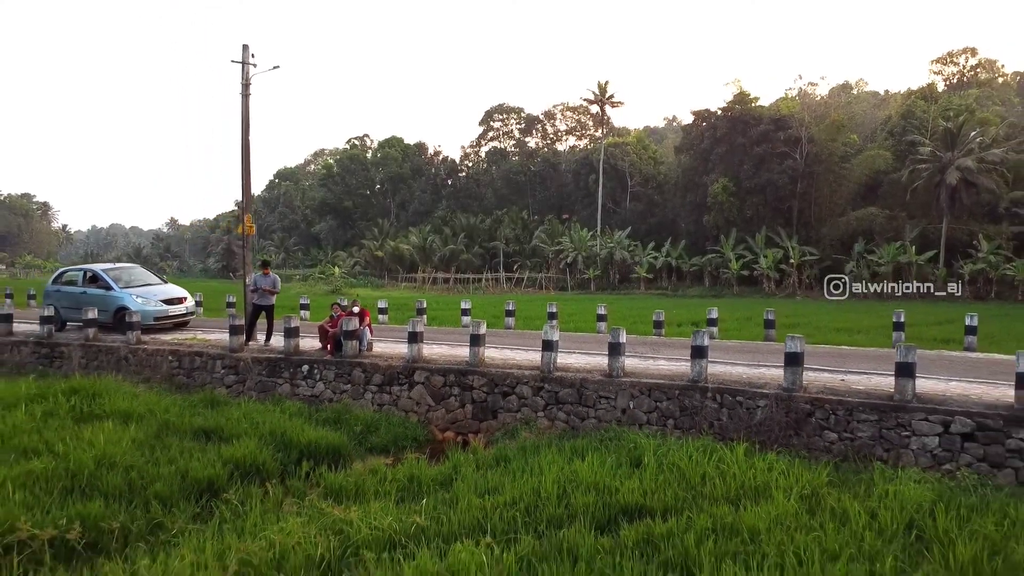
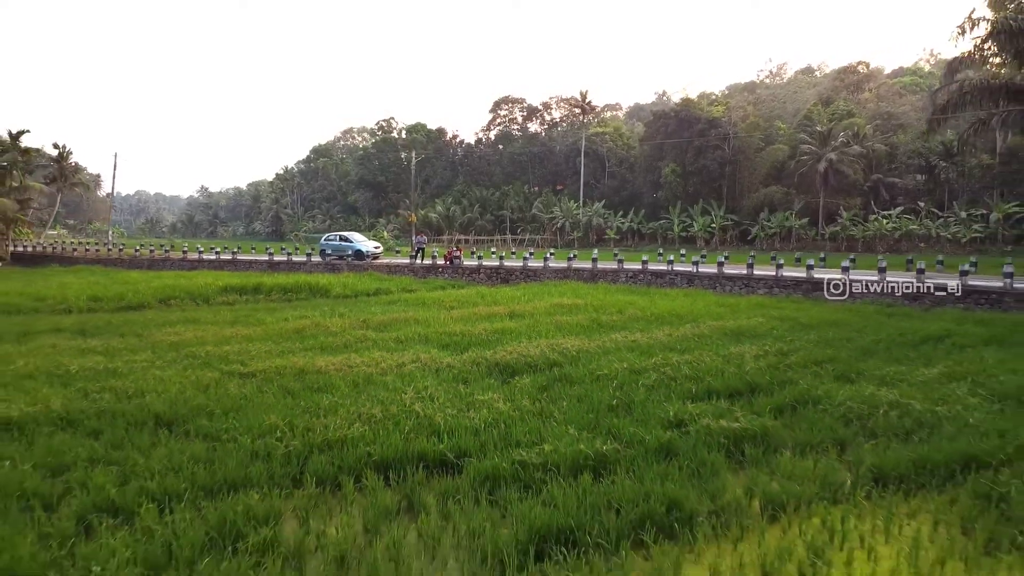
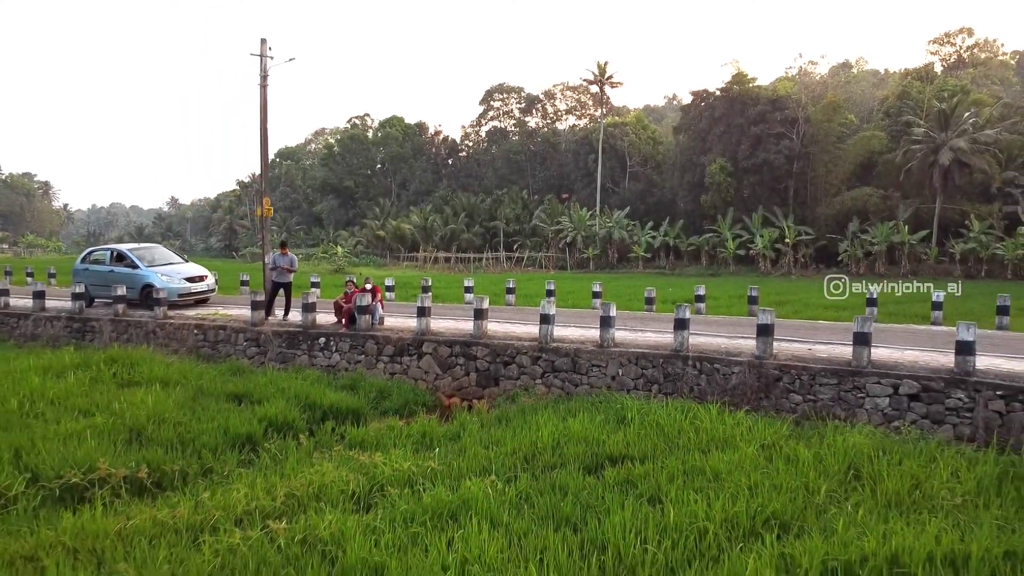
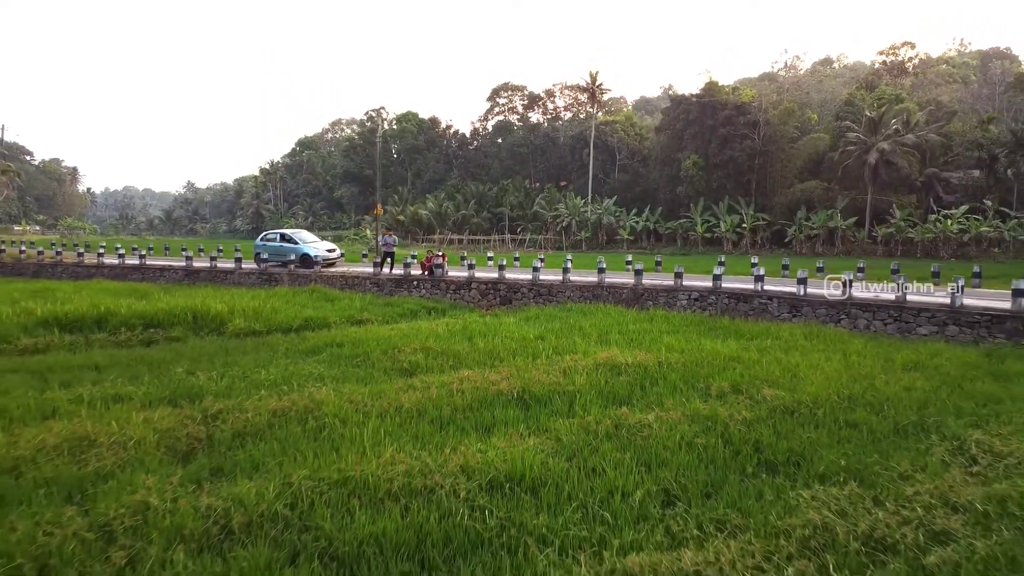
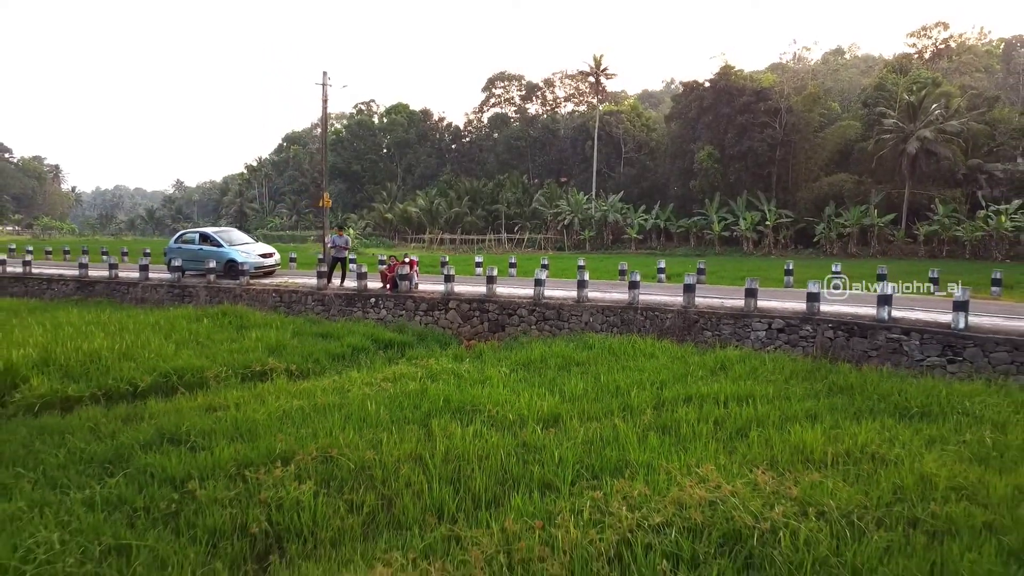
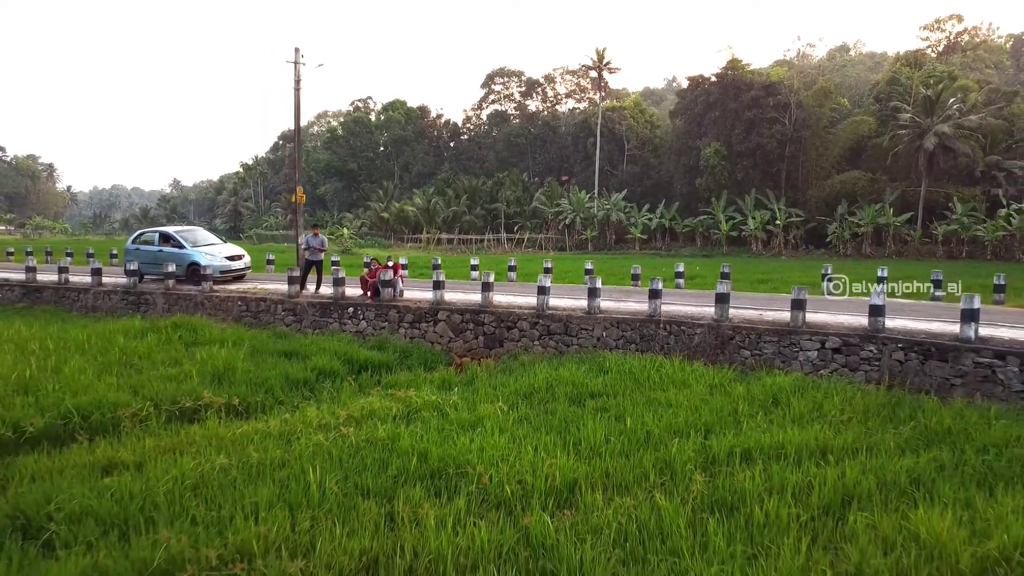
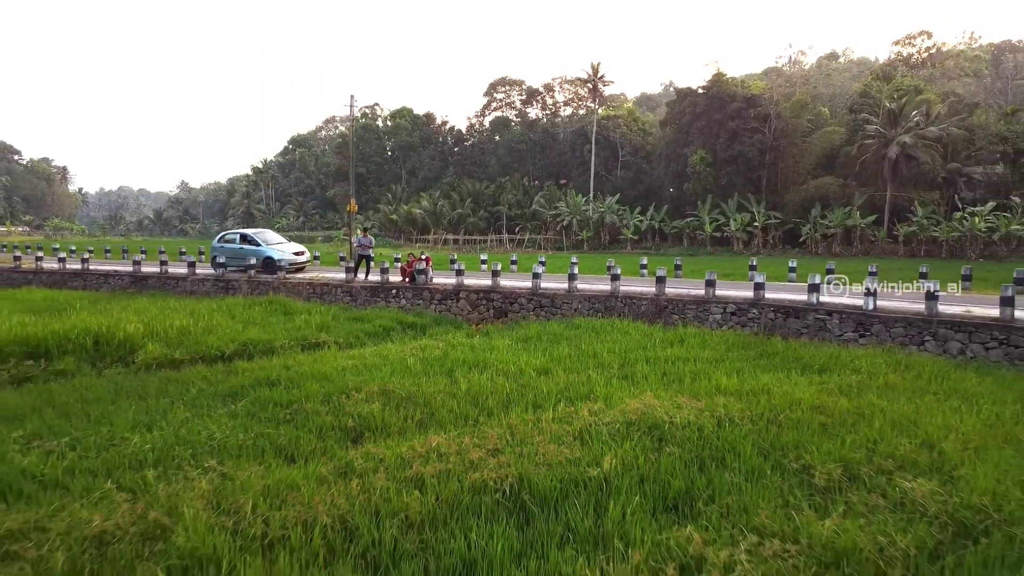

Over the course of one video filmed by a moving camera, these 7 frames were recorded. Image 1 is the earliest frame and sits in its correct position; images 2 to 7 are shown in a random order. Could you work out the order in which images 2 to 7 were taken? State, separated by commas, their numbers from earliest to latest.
3, 6, 5, 7, 4, 2
